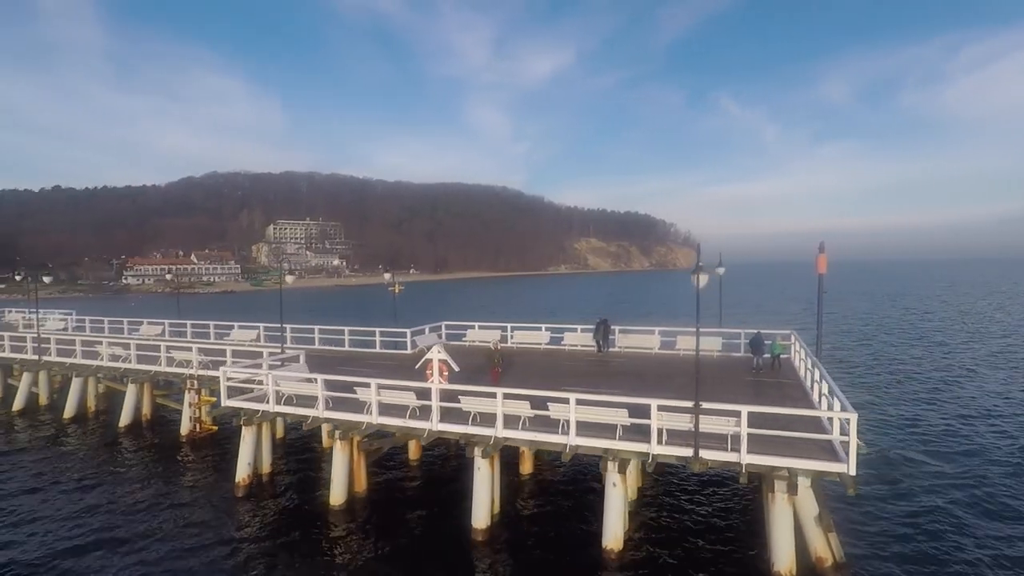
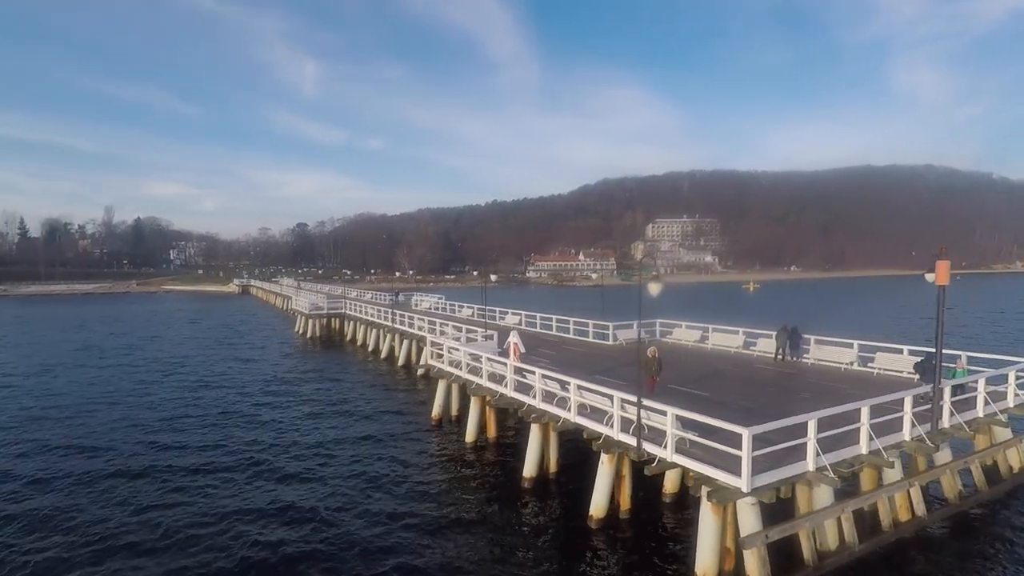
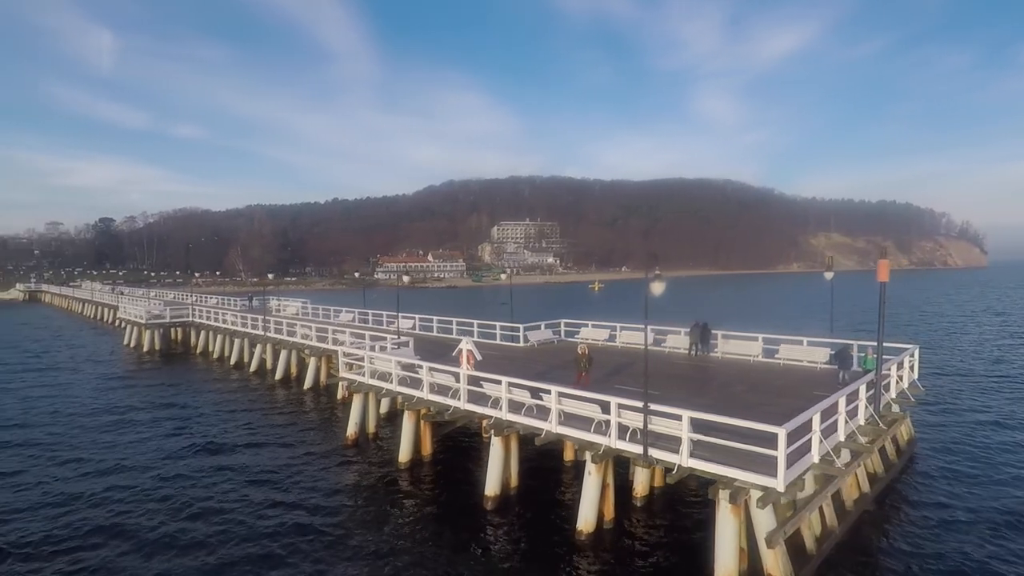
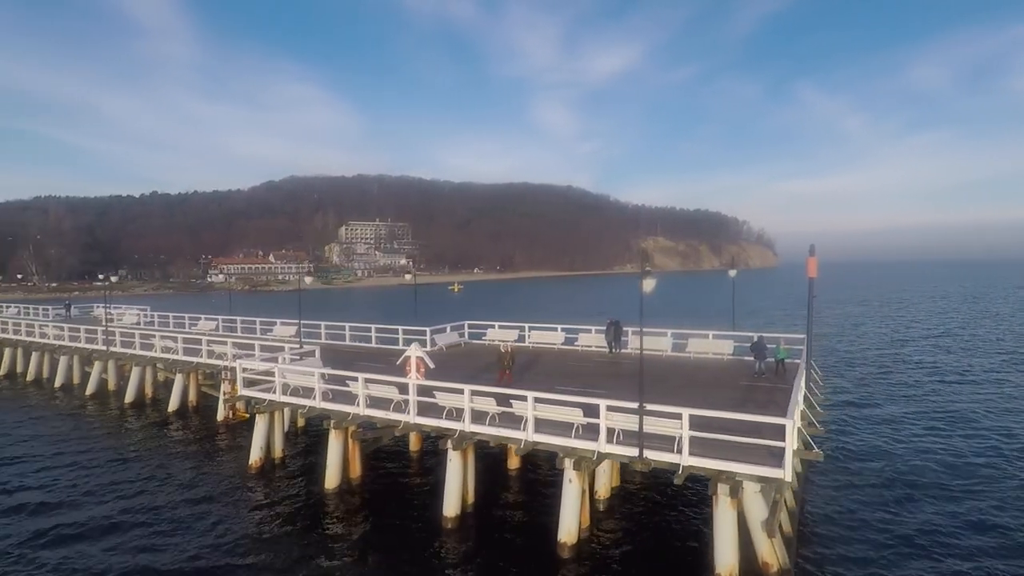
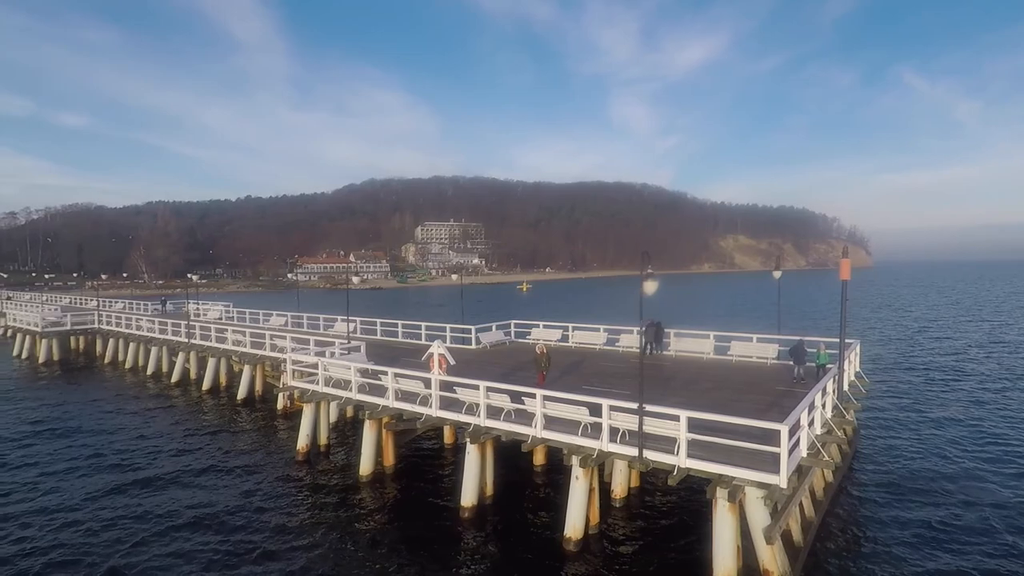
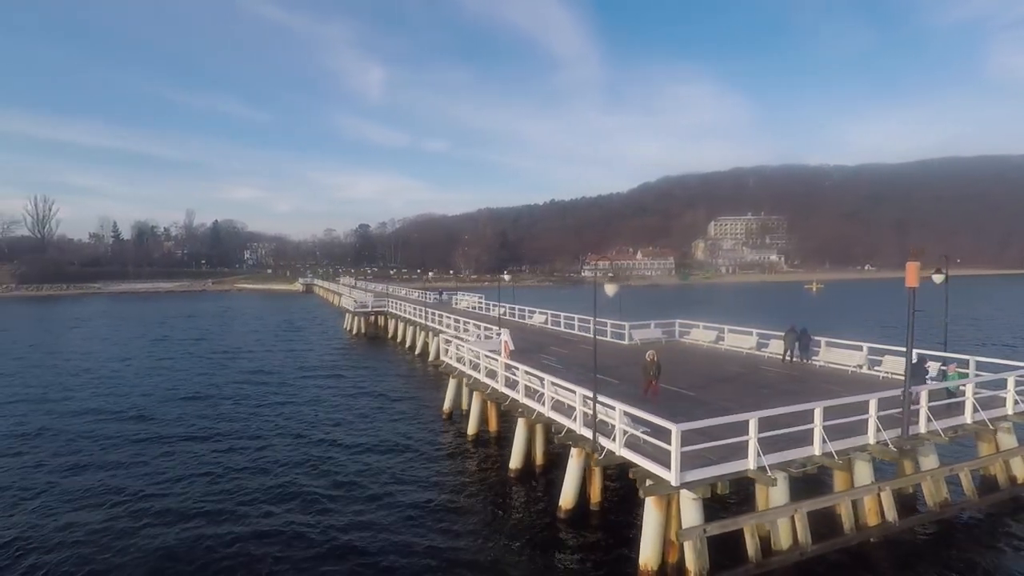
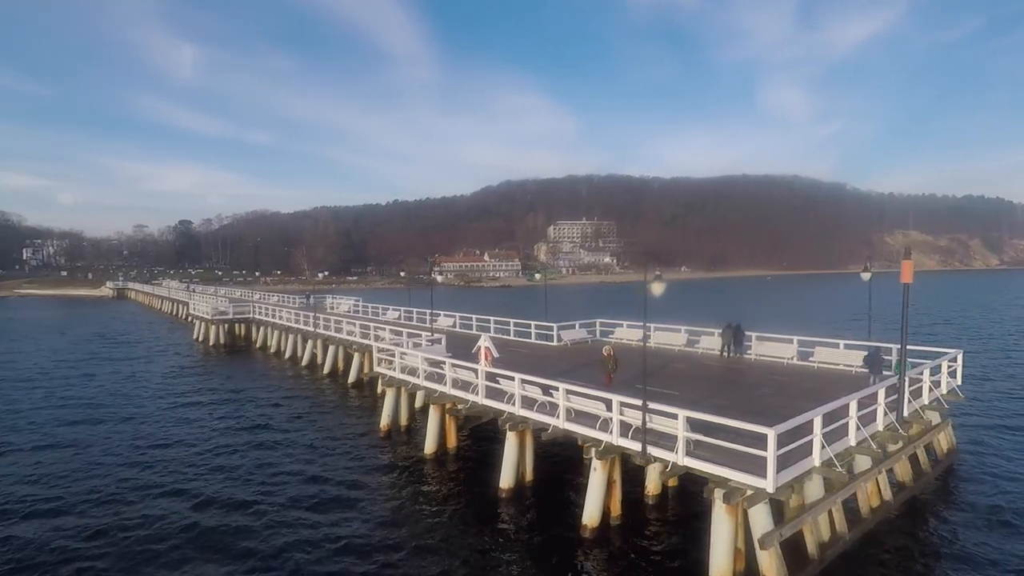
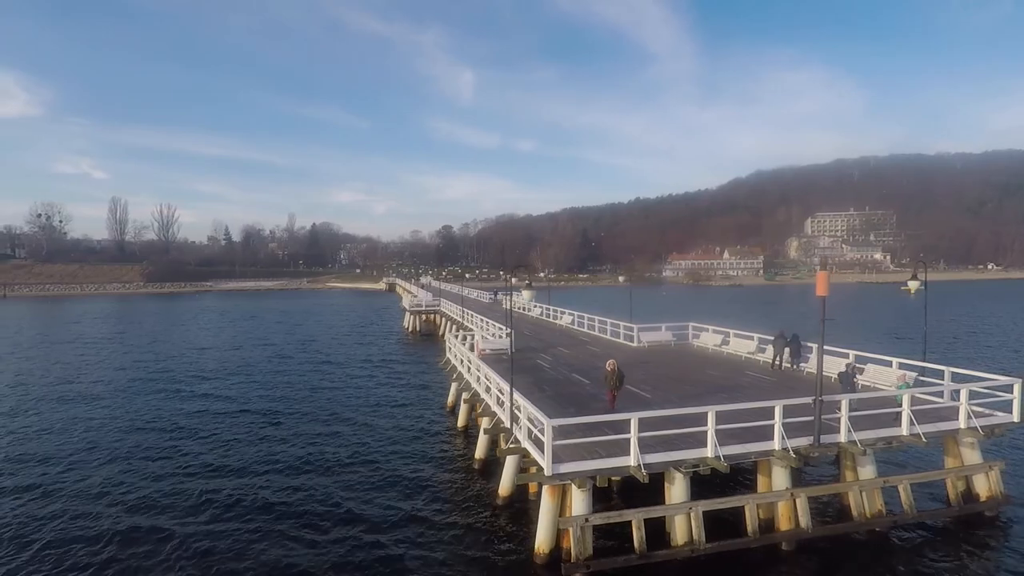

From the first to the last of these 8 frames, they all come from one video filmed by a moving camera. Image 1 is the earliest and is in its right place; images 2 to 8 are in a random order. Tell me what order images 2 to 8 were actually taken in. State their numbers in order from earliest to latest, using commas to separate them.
4, 5, 3, 7, 2, 6, 8
